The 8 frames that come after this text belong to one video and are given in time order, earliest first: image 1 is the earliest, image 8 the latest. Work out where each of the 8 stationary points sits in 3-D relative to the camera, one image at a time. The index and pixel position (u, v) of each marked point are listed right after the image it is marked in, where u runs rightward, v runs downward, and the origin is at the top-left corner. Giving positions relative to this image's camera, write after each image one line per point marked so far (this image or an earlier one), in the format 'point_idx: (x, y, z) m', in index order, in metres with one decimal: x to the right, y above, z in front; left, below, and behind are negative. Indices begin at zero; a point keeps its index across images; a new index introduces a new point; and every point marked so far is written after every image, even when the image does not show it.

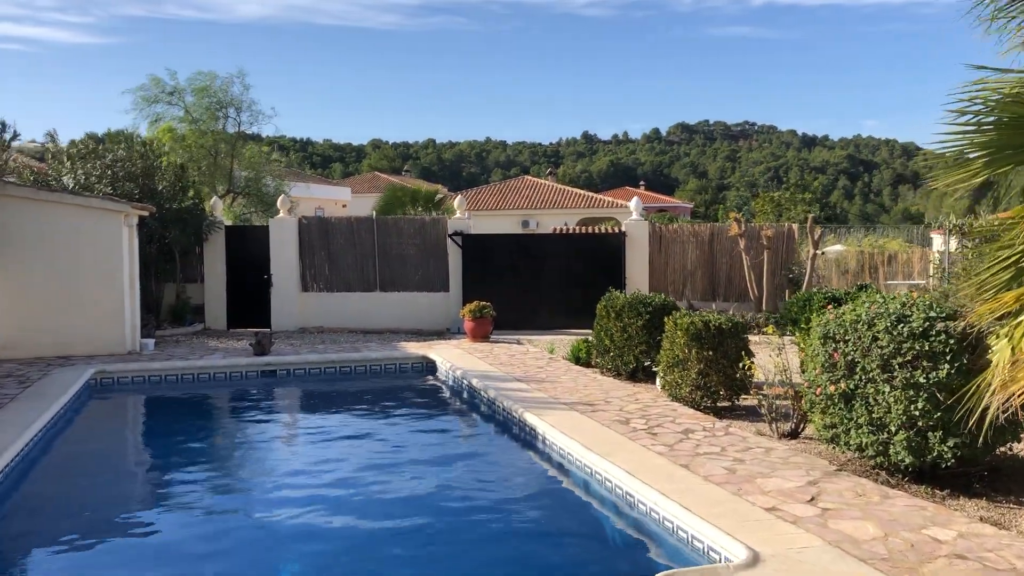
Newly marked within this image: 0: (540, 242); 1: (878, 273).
0: (+0.5, +0.9, +16.6) m
1: (+7.4, +0.3, +18.3) m
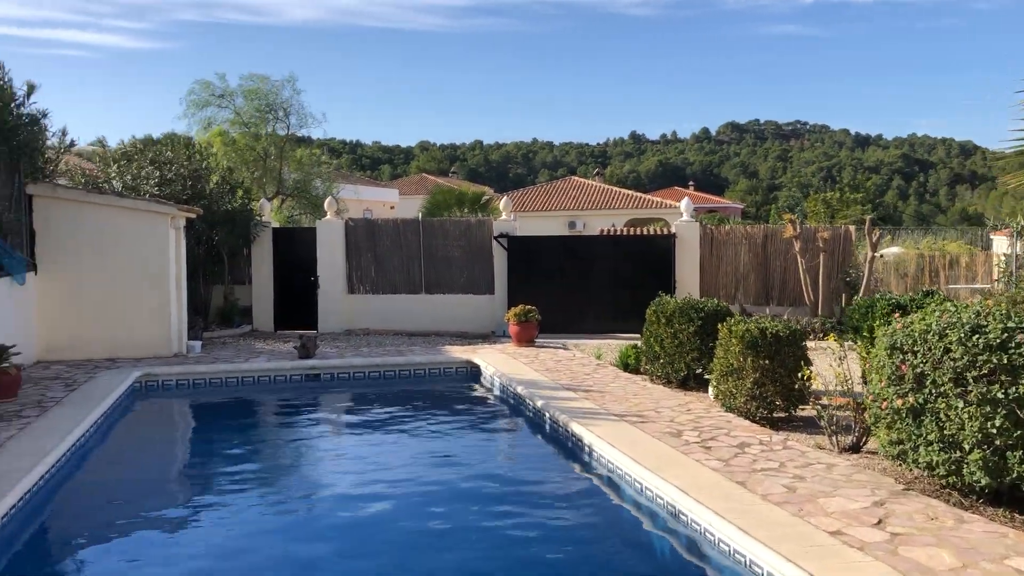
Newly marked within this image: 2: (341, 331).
0: (+1.4, +0.8, +16.3) m
1: (+8.3, +0.2, +17.7) m
2: (-3.2, -0.8, +16.9) m
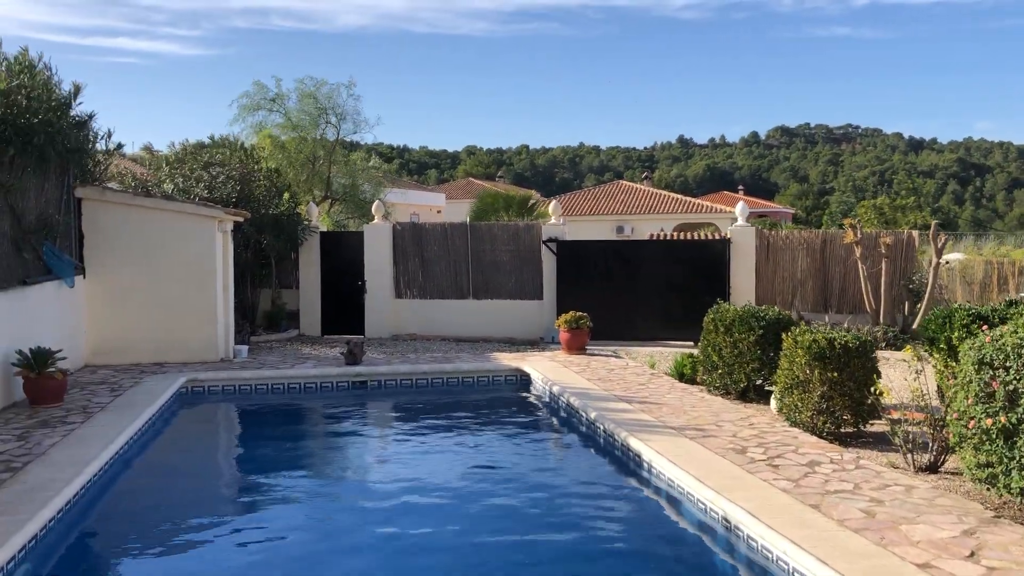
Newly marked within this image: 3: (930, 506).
0: (+2.2, +0.7, +15.9) m
1: (+9.2, +0.1, +16.9) m
2: (-2.3, -0.9, +16.7) m
3: (+2.5, -1.3, +5.5) m
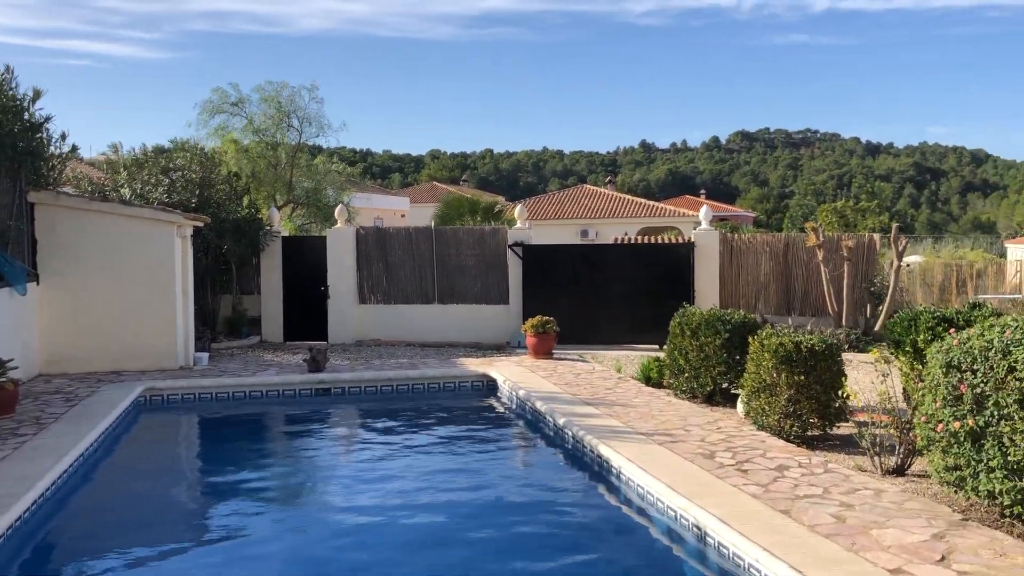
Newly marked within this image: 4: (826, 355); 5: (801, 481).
0: (+1.6, +0.6, +15.9) m
1: (+8.6, 0.0, +17.2) m
2: (-2.9, -1.0, +16.5) m
3: (+2.4, -1.3, +5.5) m
4: (+2.6, -0.6, +7.5) m
5: (+2.0, -1.3, +6.2) m
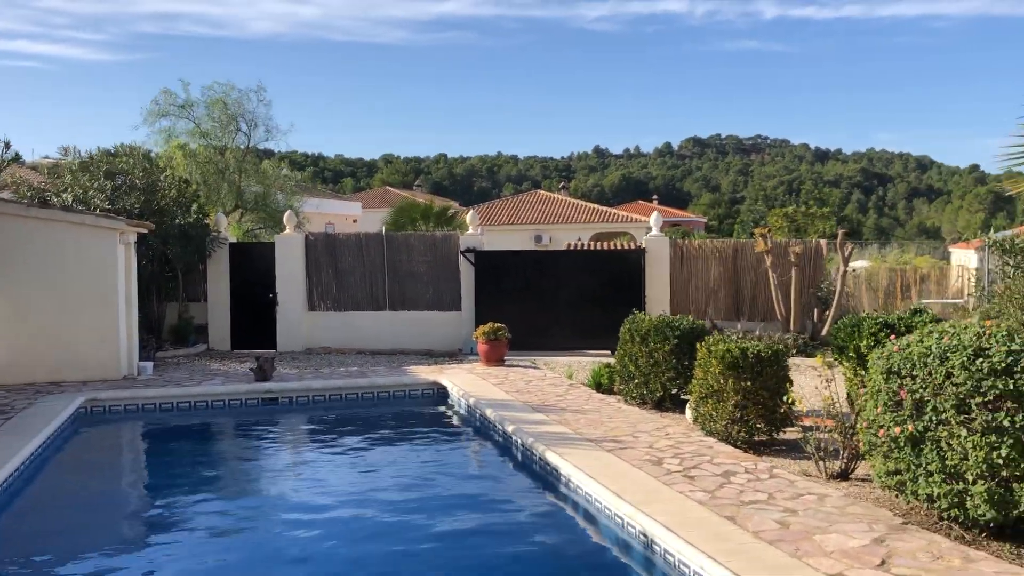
0: (+0.8, +0.5, +15.9) m
1: (+7.7, -0.1, +17.5) m
2: (-3.8, -1.1, +16.3) m
3: (+2.0, -1.4, +5.6) m
4: (+2.2, -0.6, +7.6) m
5: (+1.6, -1.4, +6.2) m
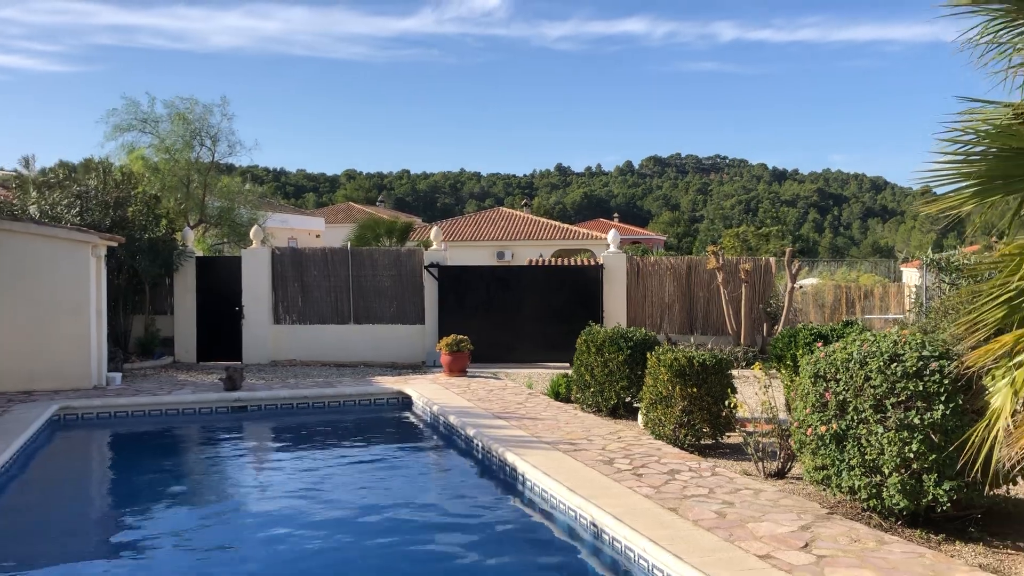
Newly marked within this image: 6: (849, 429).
0: (+0.1, +0.3, +16.4) m
1: (+6.9, -0.4, +18.3) m
2: (-4.5, -1.3, +16.6) m
3: (+1.8, -1.5, +6.1) m
4: (+1.8, -0.7, +8.2) m
5: (+1.3, -1.5, +6.8) m
6: (+2.2, -0.9, +5.9) m
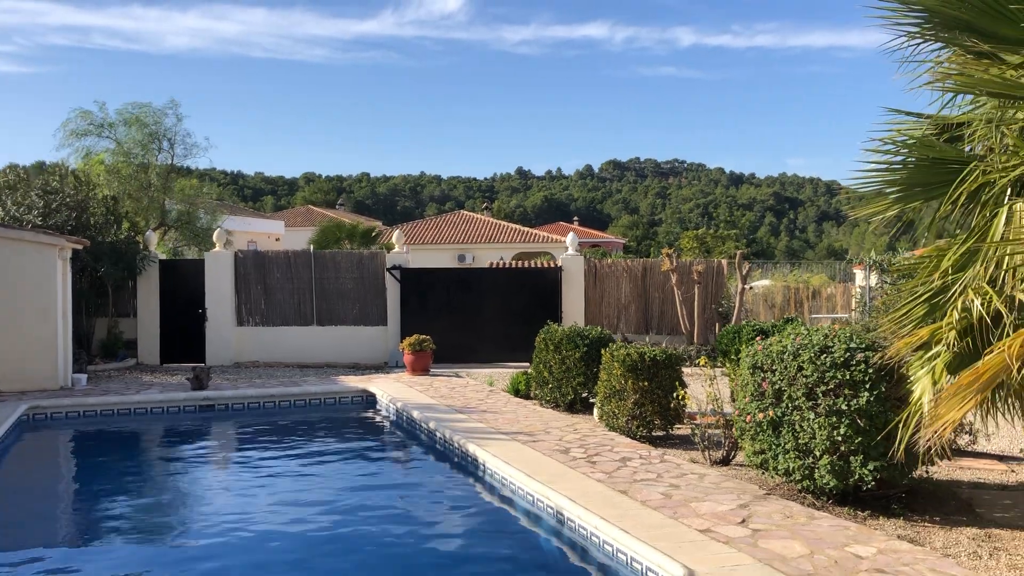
0: (-0.6, +0.2, +16.8) m
1: (+6.1, -0.4, +19.0) m
2: (-5.2, -1.4, +16.8) m
3: (+1.5, -1.5, +6.6) m
4: (+1.5, -0.7, +8.7) m
5: (+1.0, -1.4, +7.2) m
6: (+1.9, -0.9, +6.4) m
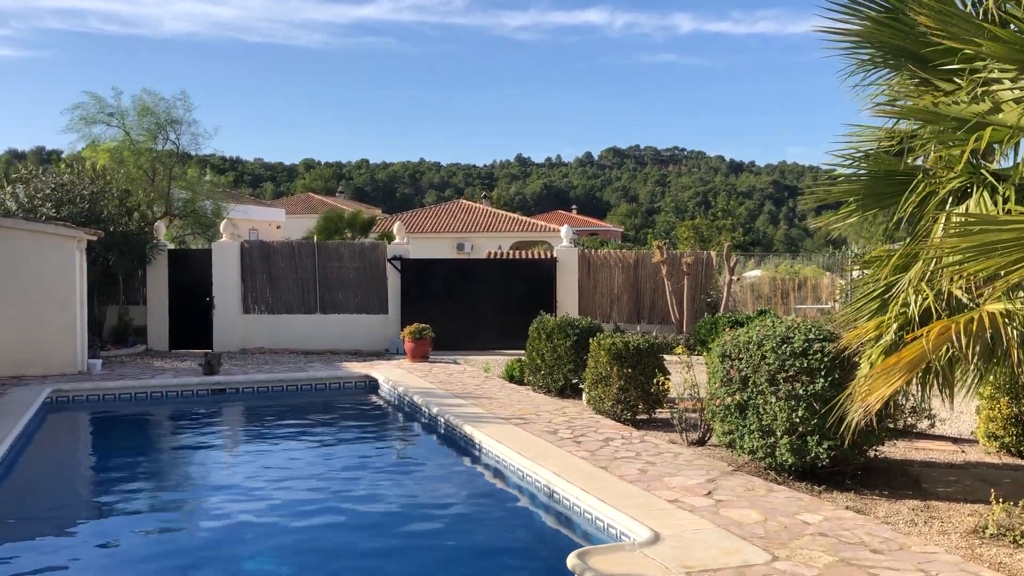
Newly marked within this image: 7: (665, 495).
0: (-0.7, +0.4, +17.5) m
1: (+6.0, -0.2, +19.7) m
2: (-5.3, -1.2, +17.5) m
3: (+1.4, -1.4, +7.3) m
4: (+1.4, -0.7, +9.3) m
5: (+1.0, -1.4, +7.9) m
6: (+1.9, -0.9, +7.1) m
7: (+1.1, -1.4, +6.3) m
